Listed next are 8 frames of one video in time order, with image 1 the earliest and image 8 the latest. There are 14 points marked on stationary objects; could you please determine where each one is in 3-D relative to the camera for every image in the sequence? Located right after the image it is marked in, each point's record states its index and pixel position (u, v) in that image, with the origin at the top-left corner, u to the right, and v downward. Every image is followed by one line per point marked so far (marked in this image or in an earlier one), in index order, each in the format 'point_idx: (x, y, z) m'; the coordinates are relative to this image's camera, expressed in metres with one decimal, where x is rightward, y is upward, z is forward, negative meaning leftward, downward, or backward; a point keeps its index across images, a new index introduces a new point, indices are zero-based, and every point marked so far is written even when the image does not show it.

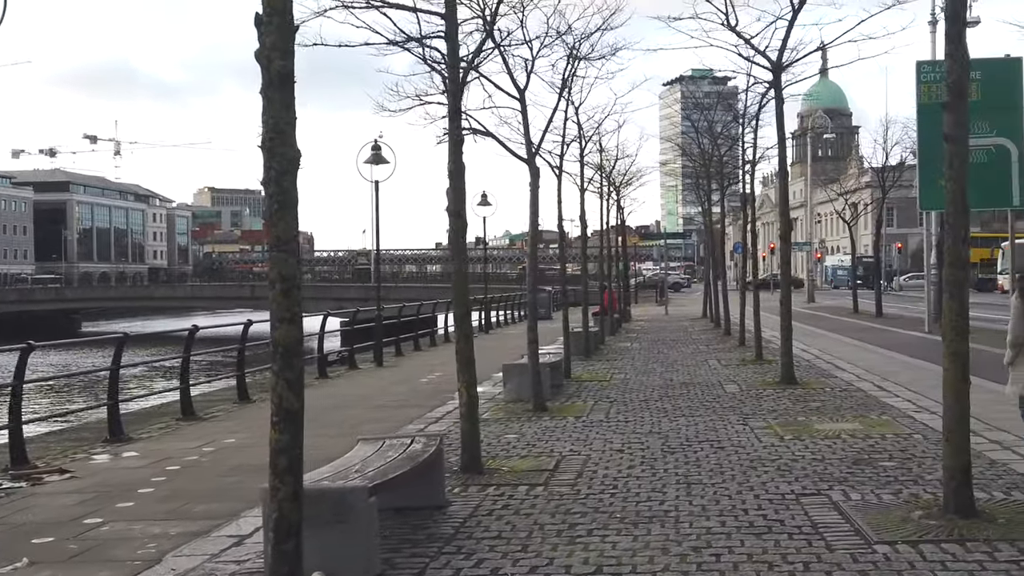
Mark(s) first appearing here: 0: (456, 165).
0: (-0.5, +1.0, +7.9) m
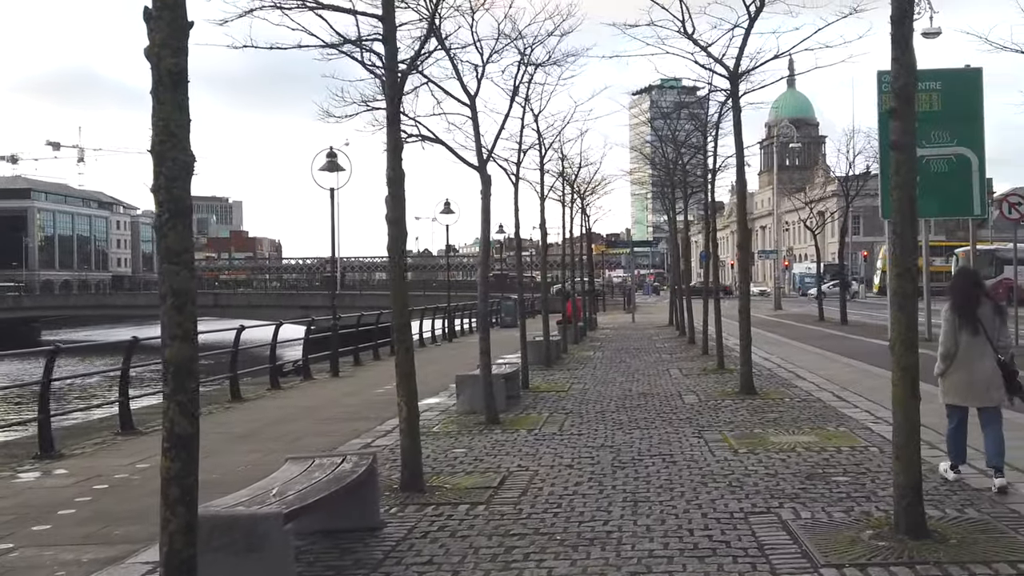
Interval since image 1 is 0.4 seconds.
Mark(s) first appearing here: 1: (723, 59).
0: (-0.9, +0.9, +7.5) m
1: (+2.9, +3.1, +12.7) m
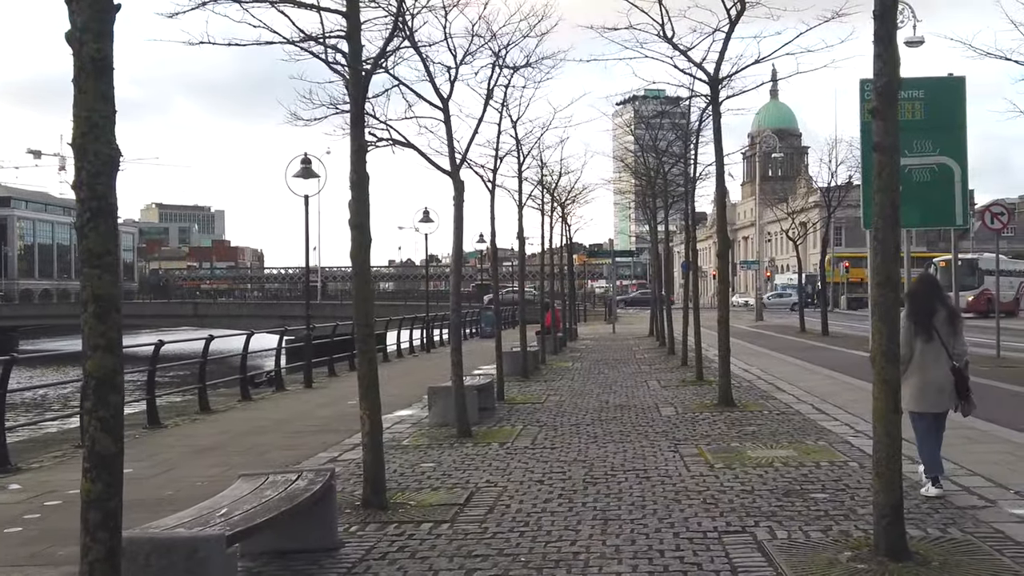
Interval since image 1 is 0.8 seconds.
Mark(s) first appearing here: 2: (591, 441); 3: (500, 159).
0: (-1.2, +0.9, +7.3) m
1: (+2.5, +3.0, +12.5) m
2: (+0.9, -1.7, +10.2) m
3: (-0.2, +2.2, +15.7) m
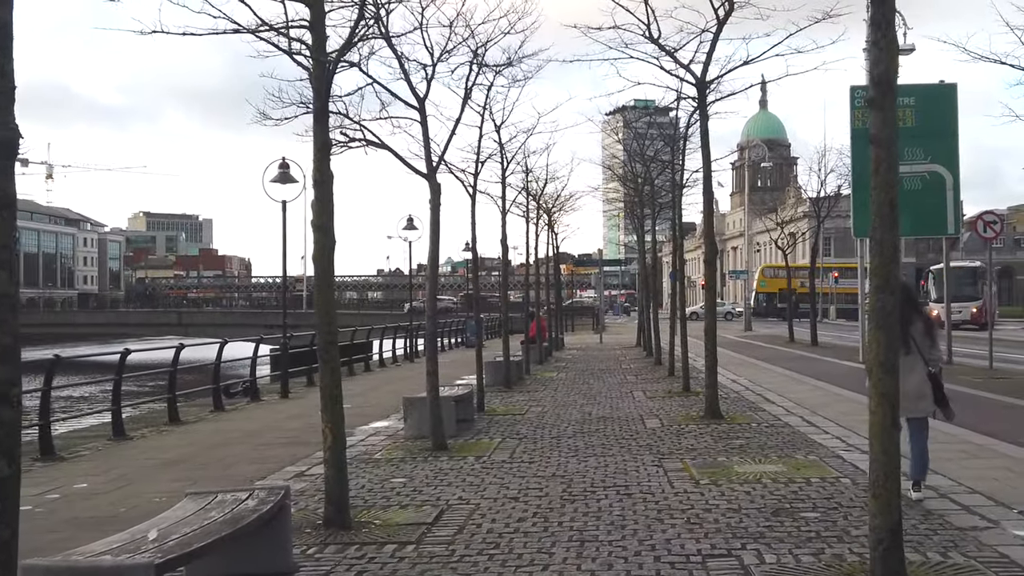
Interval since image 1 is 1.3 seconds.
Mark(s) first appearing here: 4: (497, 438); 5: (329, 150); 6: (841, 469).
0: (-1.4, +0.8, +6.8) m
1: (+2.3, +2.9, +12.1) m
2: (+0.6, -1.7, +9.7) m
3: (-0.5, +2.0, +15.3) m
4: (-0.2, -1.8, +11.2) m
5: (-1.4, +1.0, +6.9) m
6: (+2.9, -1.6, +8.3) m
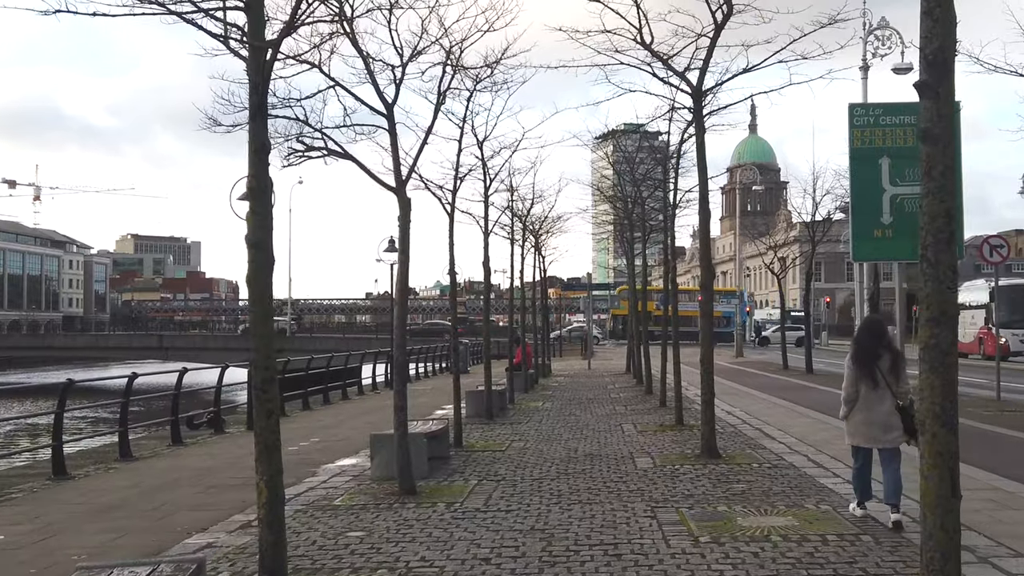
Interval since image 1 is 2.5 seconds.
0: (-1.6, +0.7, +5.8) m
1: (+2.1, +2.6, +11.2) m
2: (+0.4, -2.0, +8.7) m
3: (-0.8, +1.6, +14.3) m
4: (-0.4, -2.1, +10.1) m
5: (-1.5, +0.9, +5.9) m
6: (+2.7, -1.8, +7.3) m
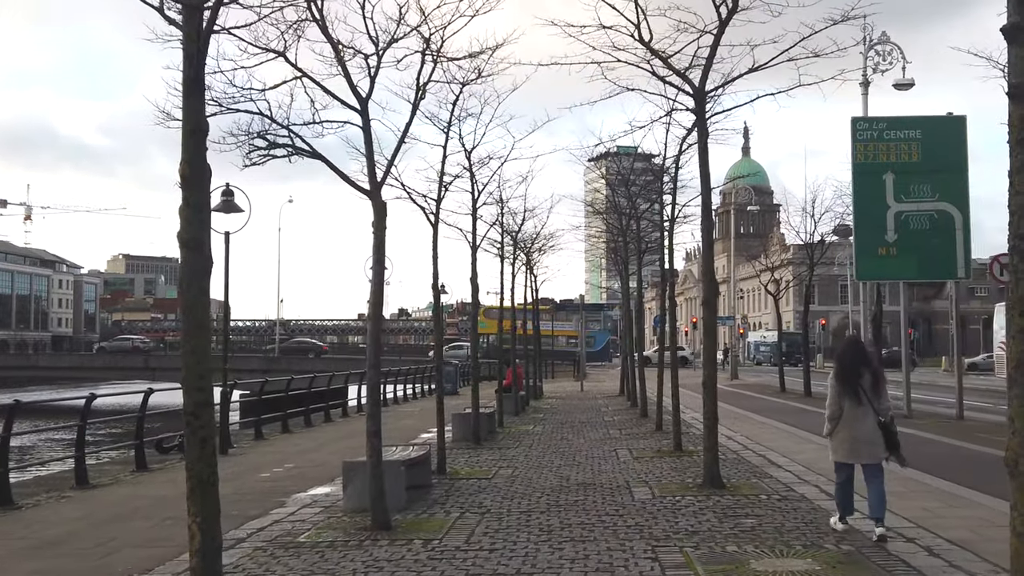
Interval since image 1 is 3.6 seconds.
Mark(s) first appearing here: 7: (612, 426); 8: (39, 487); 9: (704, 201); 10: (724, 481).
0: (-1.7, +0.6, +5.0) m
1: (+1.9, +2.4, +10.4) m
2: (+0.3, -2.1, +7.8) m
3: (-1.0, +1.4, +13.5) m
4: (-0.6, -2.2, +9.2) m
5: (-1.6, +0.8, +5.1) m
6: (+2.6, -1.9, +6.4) m
7: (+2.0, -2.7, +18.7) m
8: (-6.0, -2.5, +11.9) m
9: (+2.2, +1.0, +10.6) m
10: (+2.4, -2.2, +10.6) m
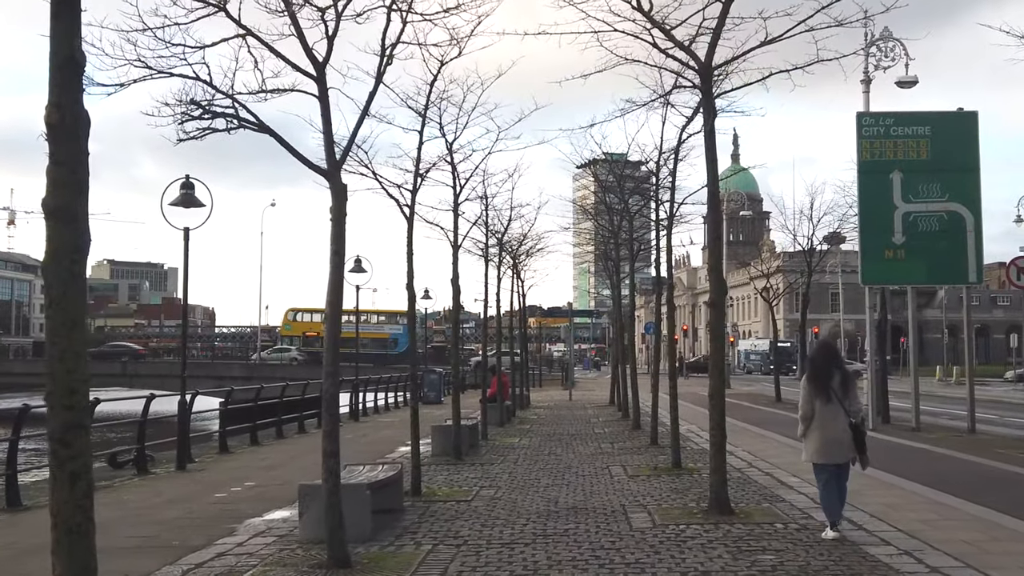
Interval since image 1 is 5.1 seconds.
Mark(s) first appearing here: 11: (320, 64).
0: (-1.8, +0.7, +3.8) m
1: (+1.8, +2.4, +9.3) m
2: (+0.1, -2.1, +6.6) m
3: (-1.2, +1.4, +12.3) m
4: (-0.7, -2.2, +8.0) m
5: (-1.7, +0.9, +3.9) m
6: (+2.4, -1.9, +5.2) m
7: (+1.7, -2.8, +17.5) m
8: (-6.2, -2.5, +10.6) m
9: (+2.0, +1.0, +9.5) m
10: (+2.2, -2.2, +9.4) m
11: (-1.5, +1.7, +7.3) m
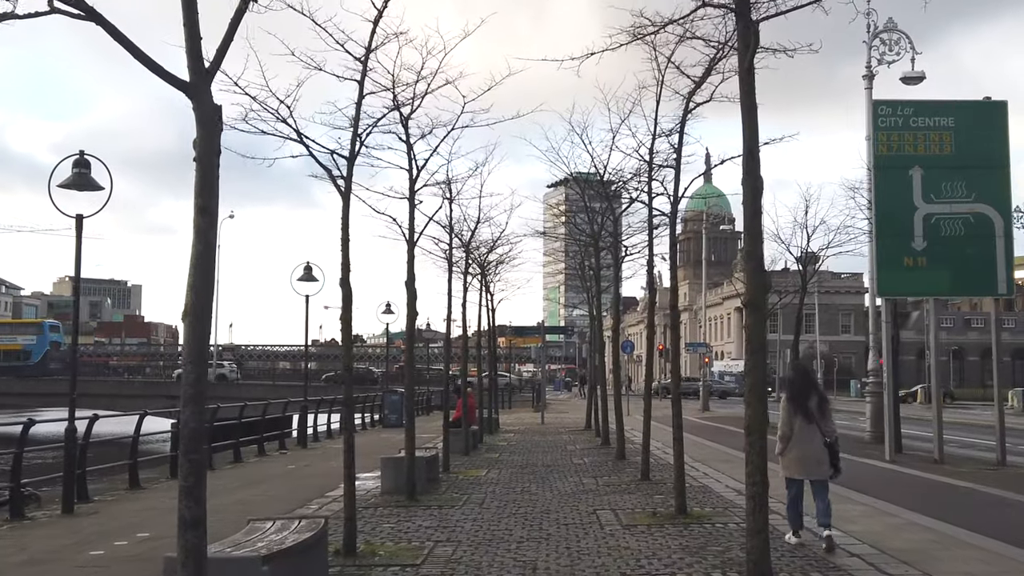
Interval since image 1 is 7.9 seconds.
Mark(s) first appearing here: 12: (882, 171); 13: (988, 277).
0: (-1.9, +0.9, +1.2) m
1: (+1.5, +2.4, +6.9) m
2: (-0.1, -1.9, +4.1) m
3: (-1.5, +1.4, +9.8) m
4: (-1.0, -2.1, +5.5) m
5: (-1.8, +1.1, +1.3) m
6: (+2.3, -1.7, +2.8) m
7: (+1.1, -2.9, +15.0) m
8: (-6.5, -2.4, +7.9) m
9: (+1.7, +1.0, +7.1) m
10: (+1.9, -2.1, +6.9) m
11: (-1.7, +1.9, +4.8) m
12: (+6.6, +2.1, +16.8) m
13: (+8.2, +0.2, +16.2) m
